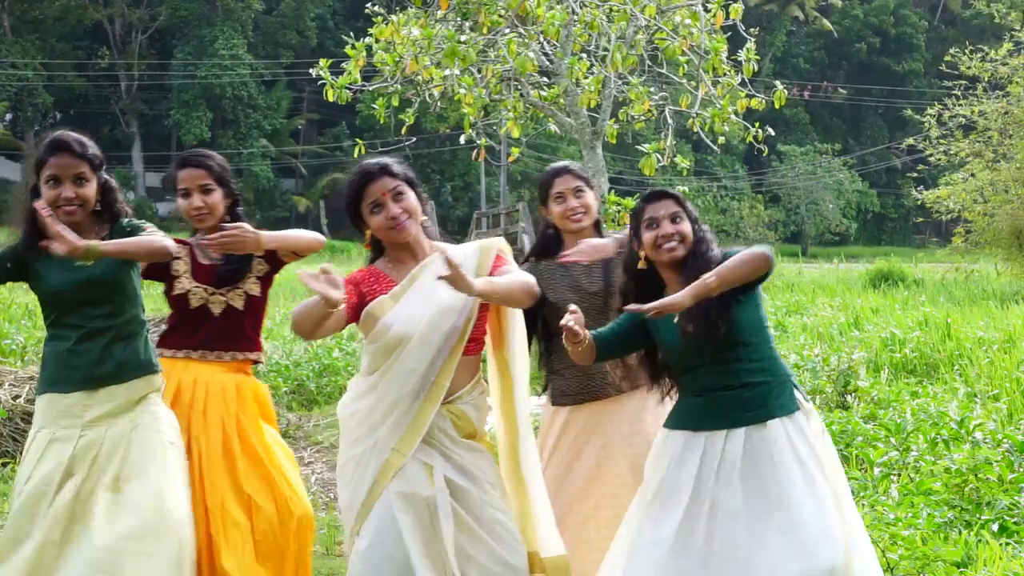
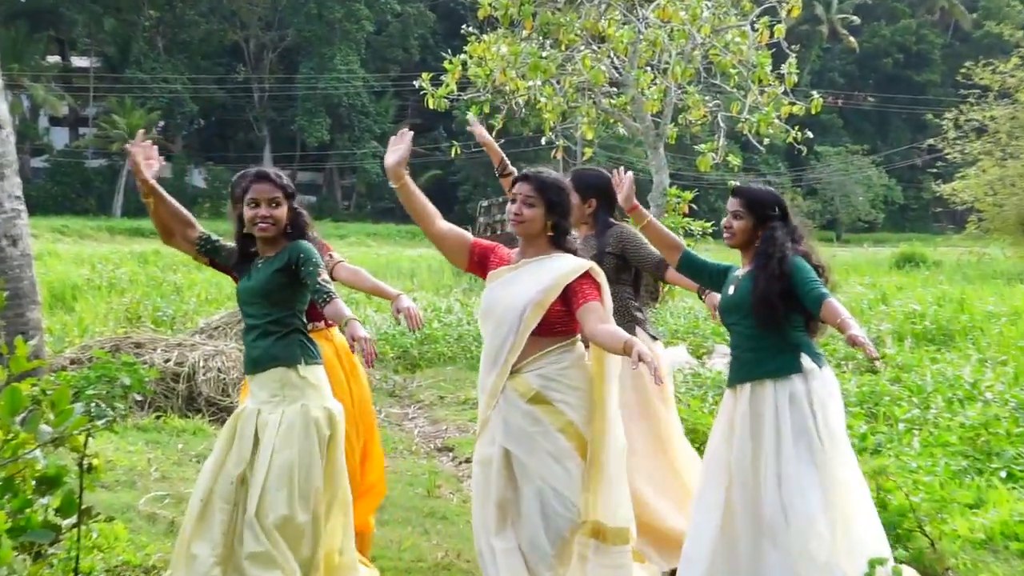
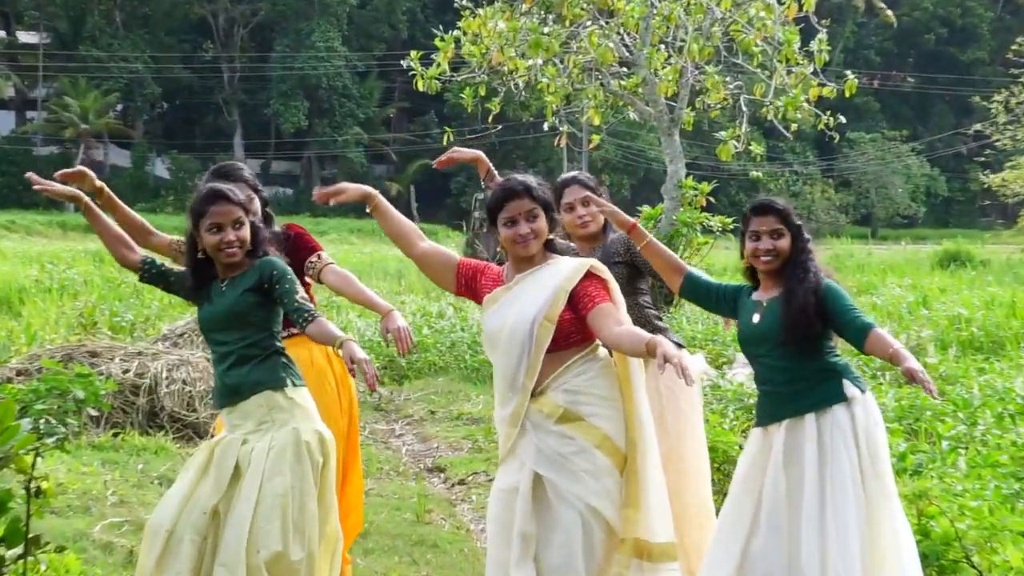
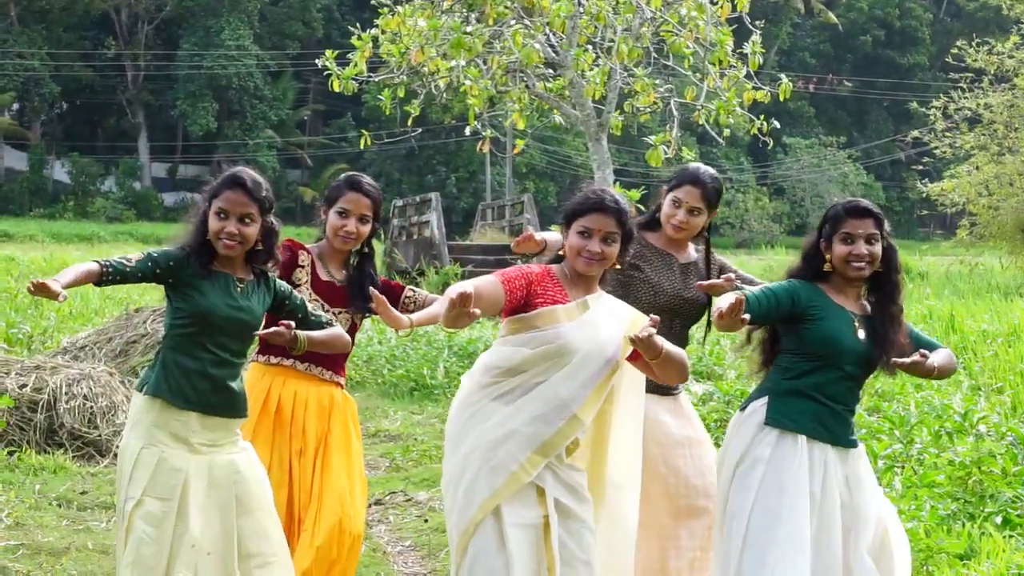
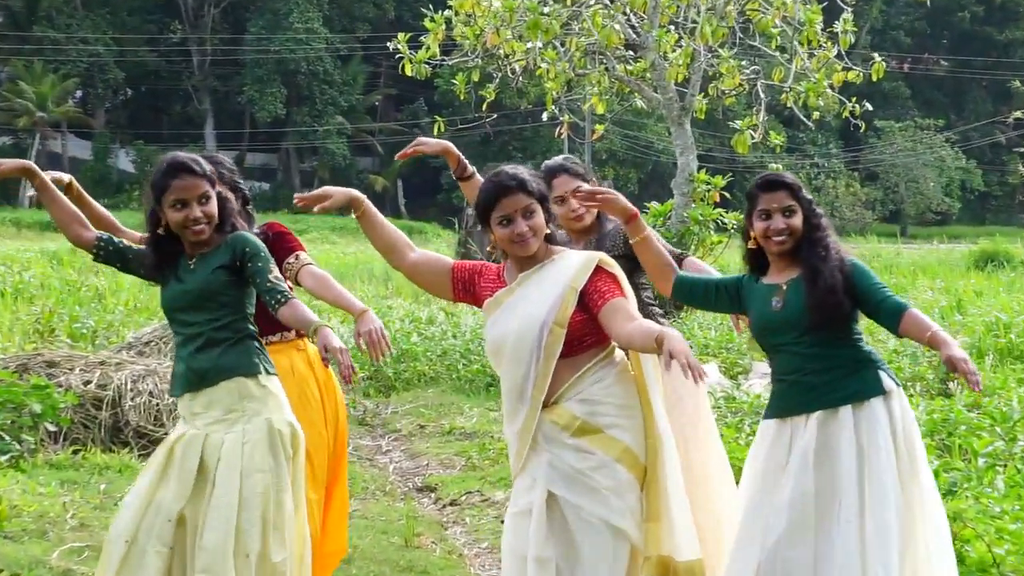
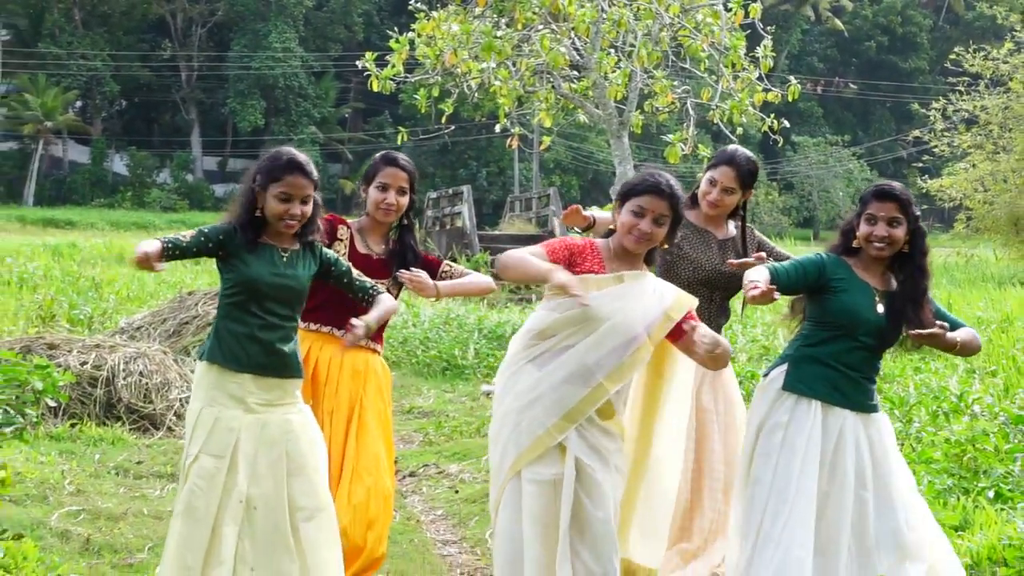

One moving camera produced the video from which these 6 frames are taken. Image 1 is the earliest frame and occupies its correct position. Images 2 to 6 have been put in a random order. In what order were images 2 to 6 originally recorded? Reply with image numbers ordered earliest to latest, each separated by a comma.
4, 6, 2, 3, 5
